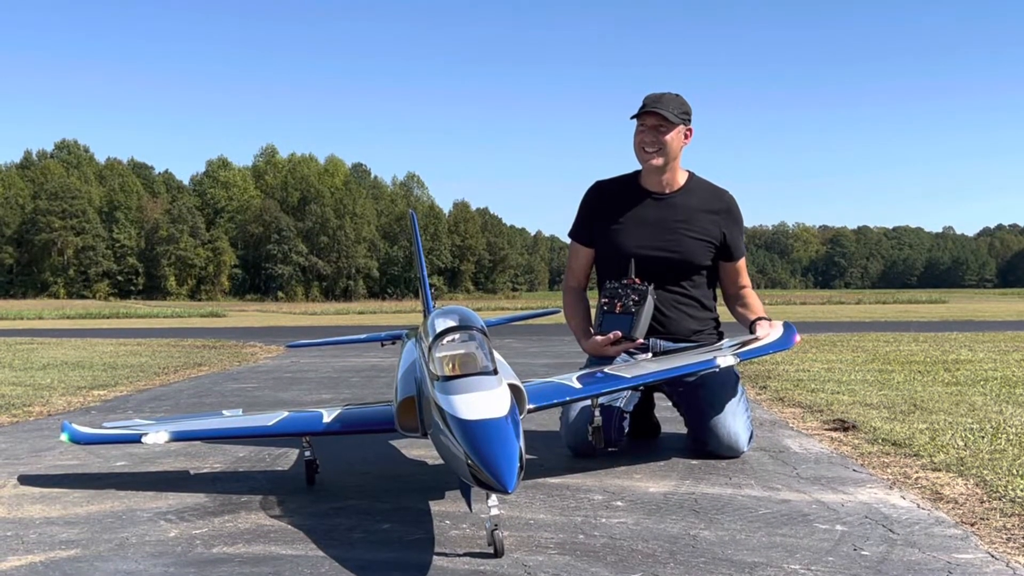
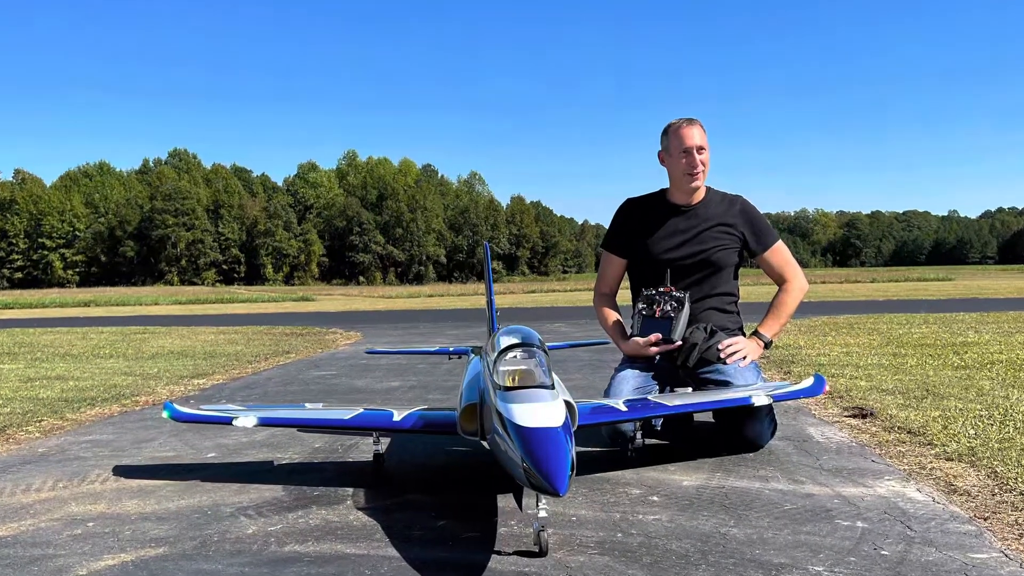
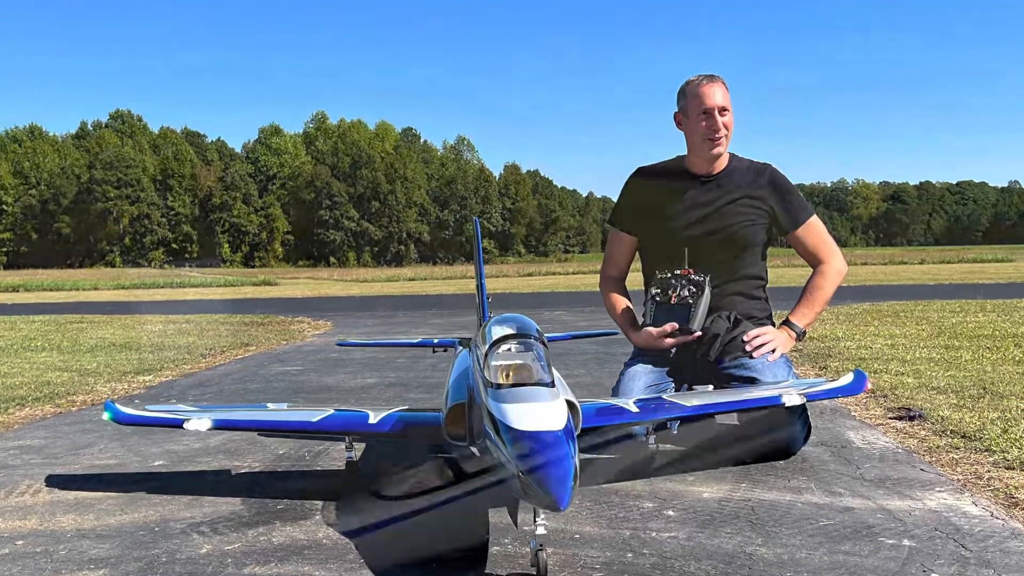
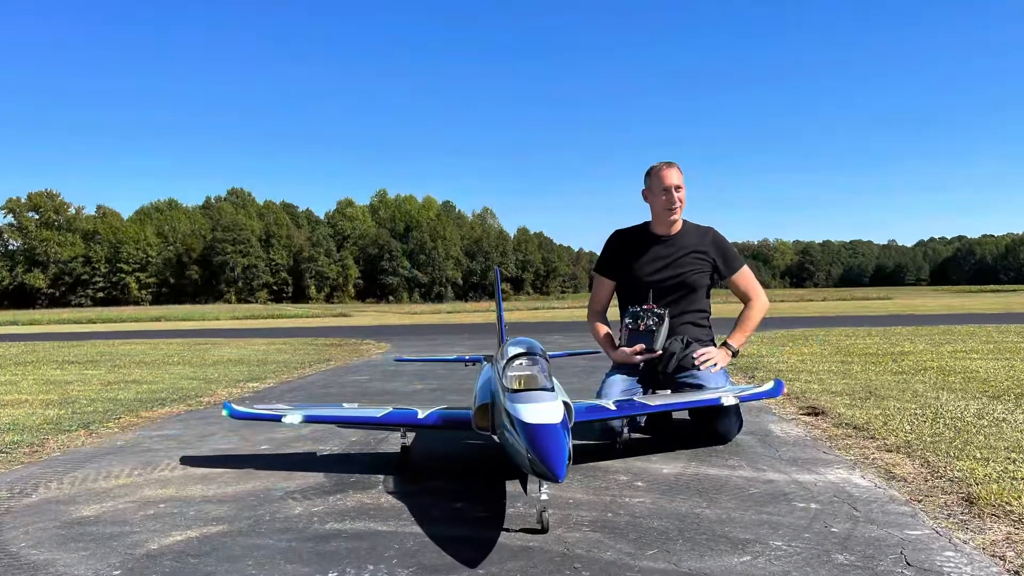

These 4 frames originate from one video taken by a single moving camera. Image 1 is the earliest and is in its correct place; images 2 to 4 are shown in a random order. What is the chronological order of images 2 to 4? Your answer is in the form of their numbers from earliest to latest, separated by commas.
4, 2, 3
